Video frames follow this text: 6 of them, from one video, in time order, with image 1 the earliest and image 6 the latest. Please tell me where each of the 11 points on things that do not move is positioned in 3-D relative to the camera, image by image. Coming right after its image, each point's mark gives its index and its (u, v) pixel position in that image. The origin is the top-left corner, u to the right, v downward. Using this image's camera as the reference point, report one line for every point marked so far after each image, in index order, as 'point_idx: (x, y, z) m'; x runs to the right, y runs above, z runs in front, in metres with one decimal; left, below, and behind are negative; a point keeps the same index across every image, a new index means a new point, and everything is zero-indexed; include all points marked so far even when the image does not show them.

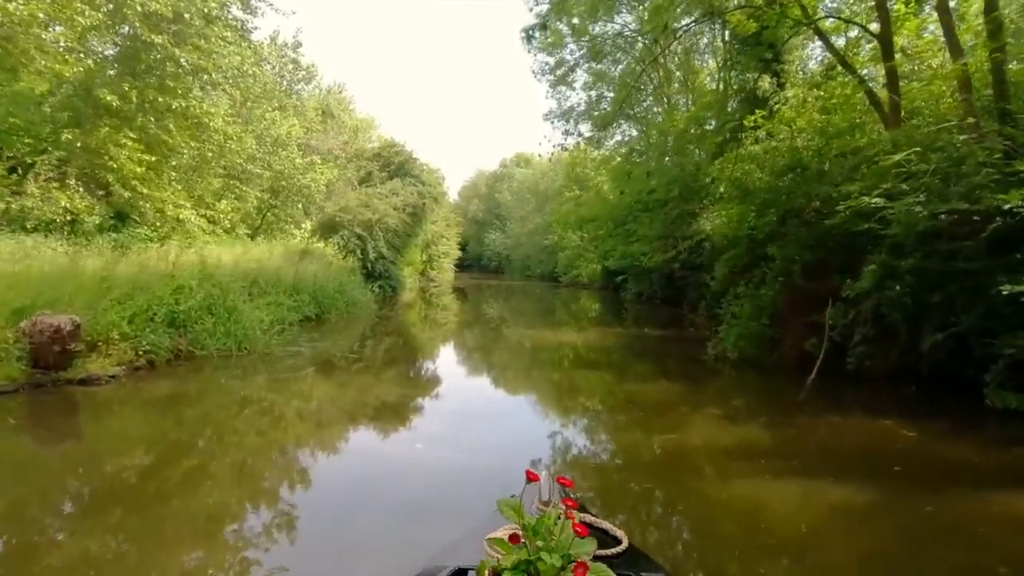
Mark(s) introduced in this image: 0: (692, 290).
0: (+4.8, -0.1, +18.6) m
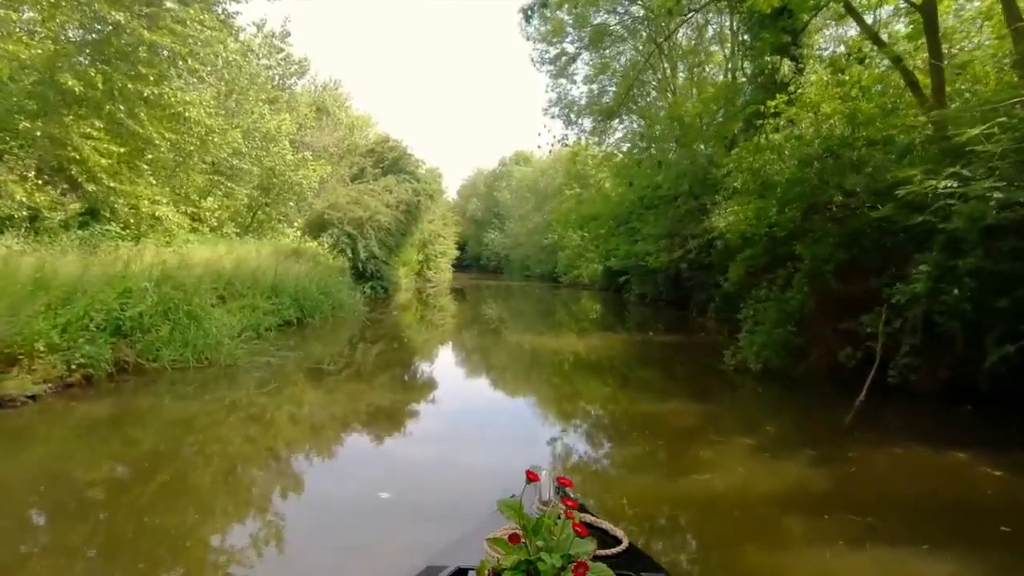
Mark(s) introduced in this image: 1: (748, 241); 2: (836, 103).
0: (+4.8, -0.1, +17.7) m
1: (+3.8, +0.7, +11.2) m
2: (+4.4, +2.5, +9.6) m
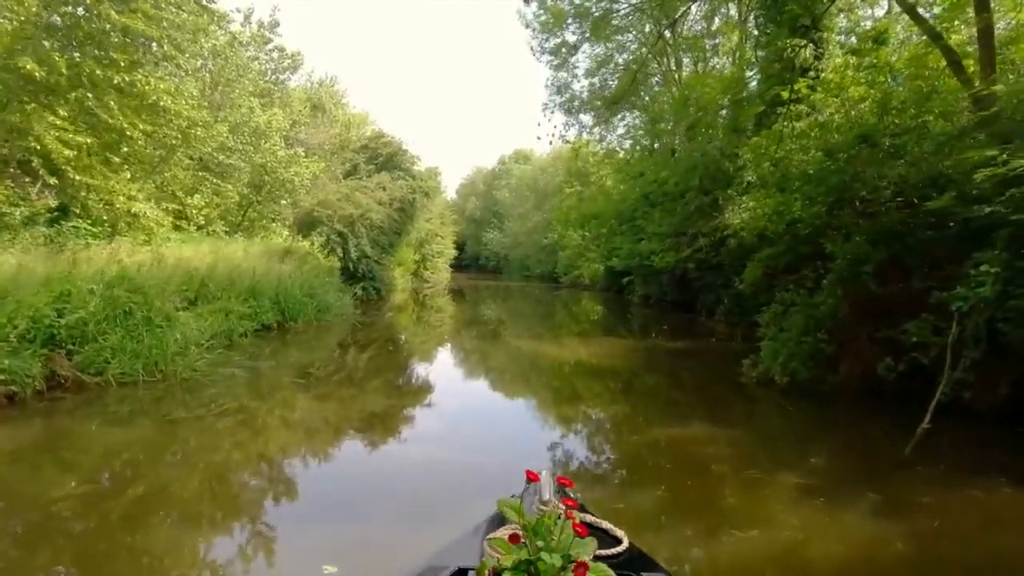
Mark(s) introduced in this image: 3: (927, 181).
0: (+4.7, -0.1, +16.8) m
1: (+3.8, +0.7, +10.3) m
2: (+4.4, +2.5, +8.7) m
3: (+4.4, +1.1, +7.4) m
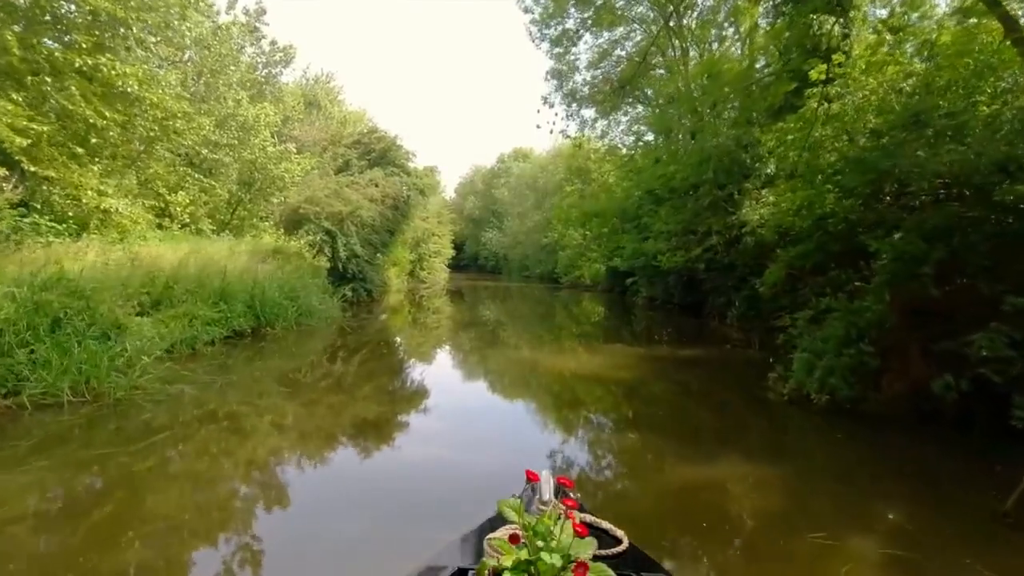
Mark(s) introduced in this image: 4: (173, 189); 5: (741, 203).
0: (+4.7, -0.2, +15.8) m
1: (+3.7, +0.7, +9.3) m
2: (+4.3, +2.5, +7.7) m
3: (+4.3, +1.1, +6.4) m
4: (-8.9, +2.6, +18.4) m
5: (+3.9, +1.5, +12.0) m
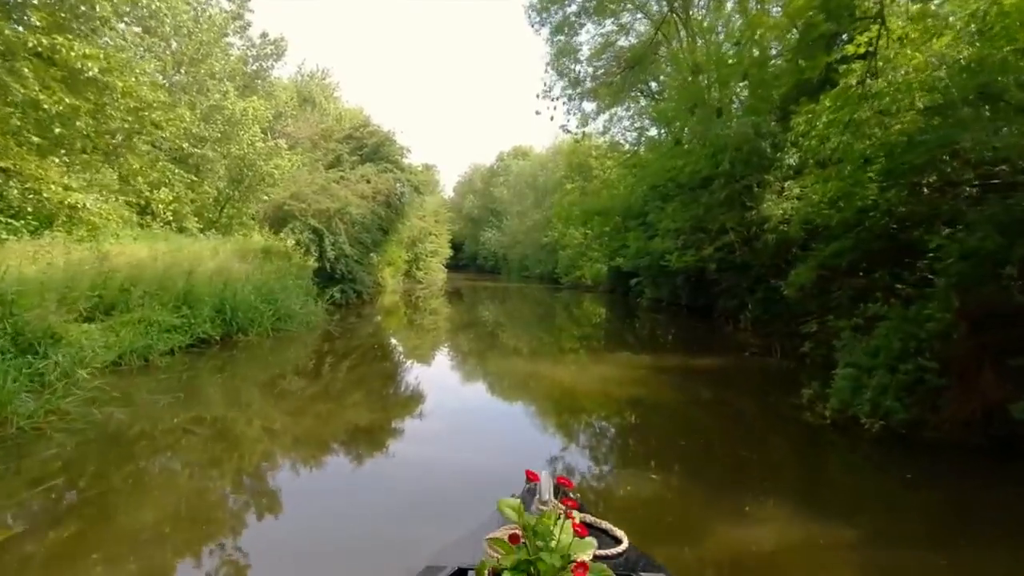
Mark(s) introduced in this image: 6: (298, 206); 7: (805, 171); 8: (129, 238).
0: (+4.6, -0.2, +14.8) m
1: (+3.7, +0.6, +8.3) m
2: (+4.3, +2.4, +6.7) m
3: (+4.3, +1.1, +5.4) m
4: (-8.9, +2.6, +17.4) m
5: (+3.9, +1.4, +11.0) m
6: (-6.2, +2.4, +21.1) m
7: (+3.7, +1.5, +8.9) m
8: (-8.4, +1.1, +15.3) m
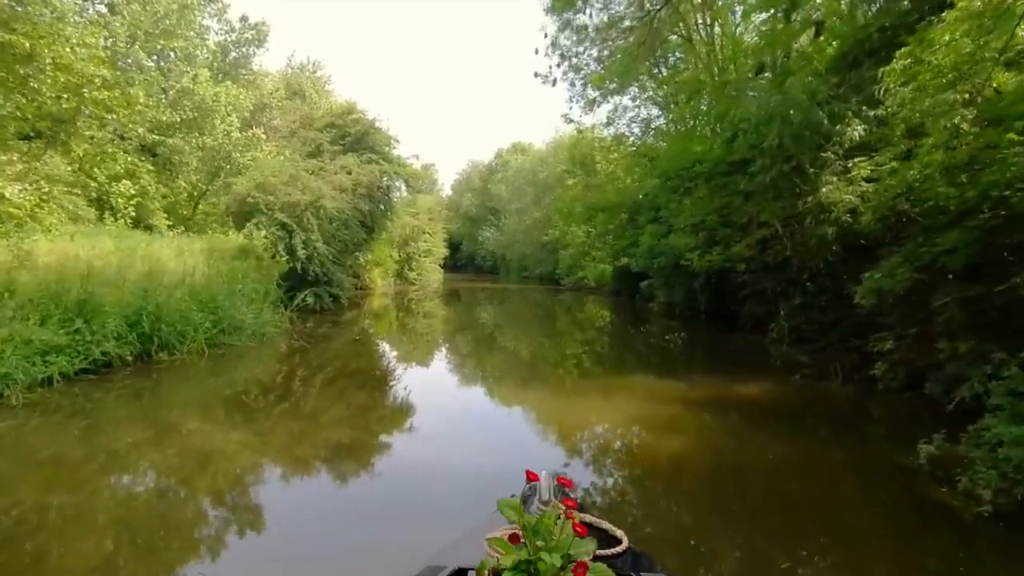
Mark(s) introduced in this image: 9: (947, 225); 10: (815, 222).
0: (+4.6, -0.3, +12.8) m
1: (+3.6, +0.6, +6.3) m
2: (+4.2, +2.4, +4.7) m
3: (+4.2, +1.0, +3.4) m
4: (-9.0, +2.5, +15.4) m
5: (+3.8, +1.4, +9.0) m
6: (-6.3, +2.3, +19.1) m
7: (+3.6, +1.4, +6.9) m
8: (-8.4, +1.0, +13.3) m
9: (+3.6, +0.5, +6.2) m
10: (+3.9, +0.9, +9.3) m
